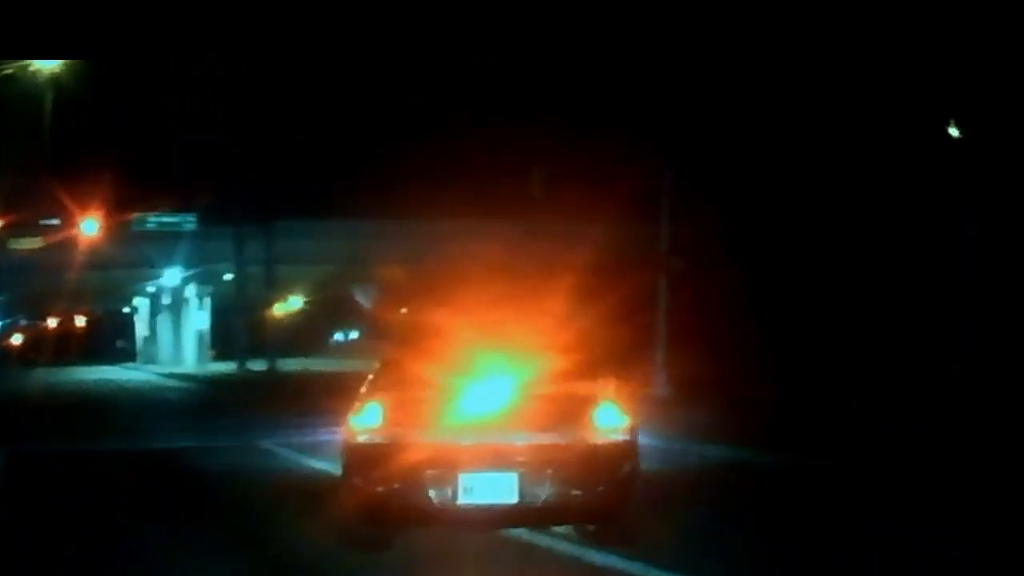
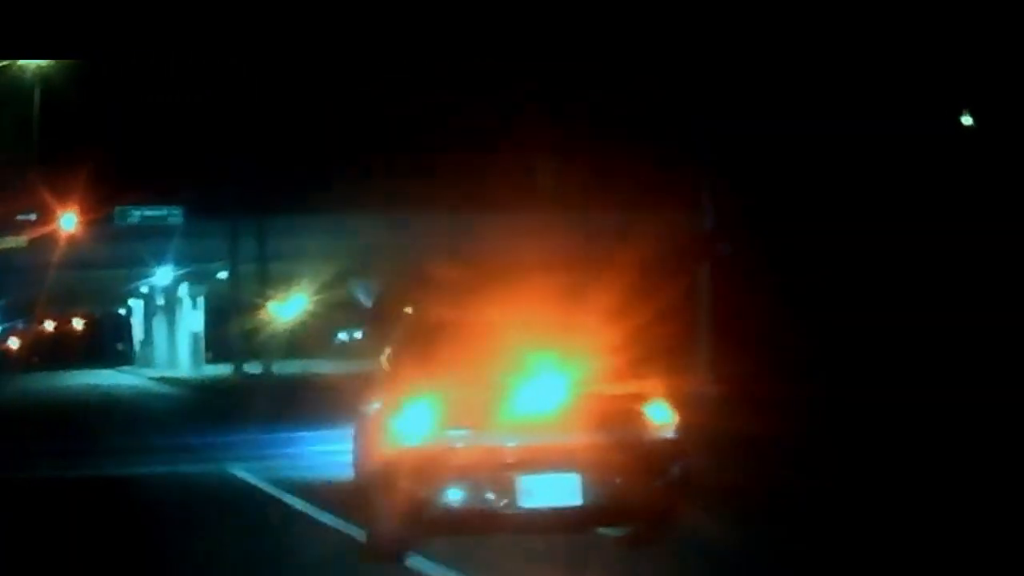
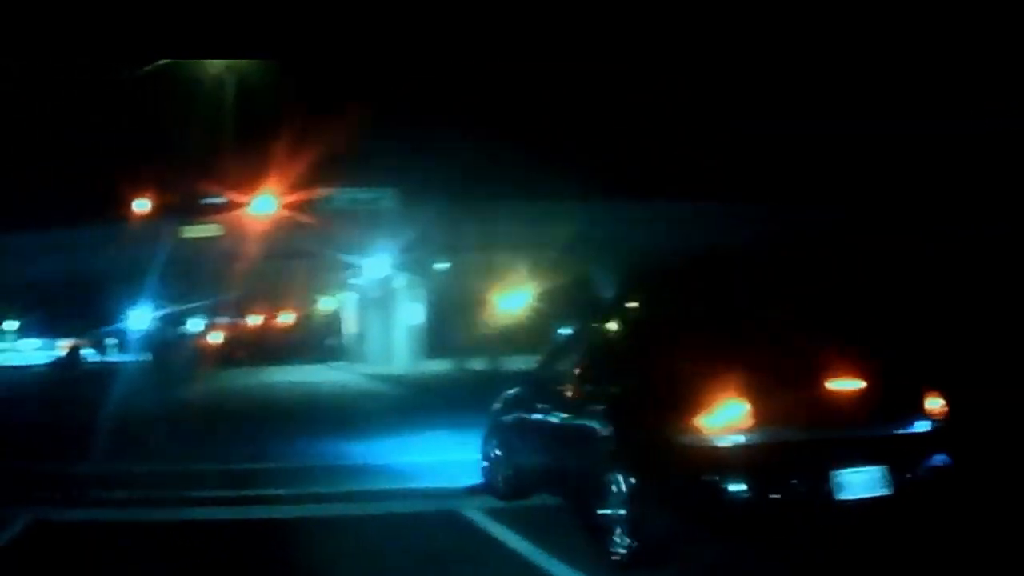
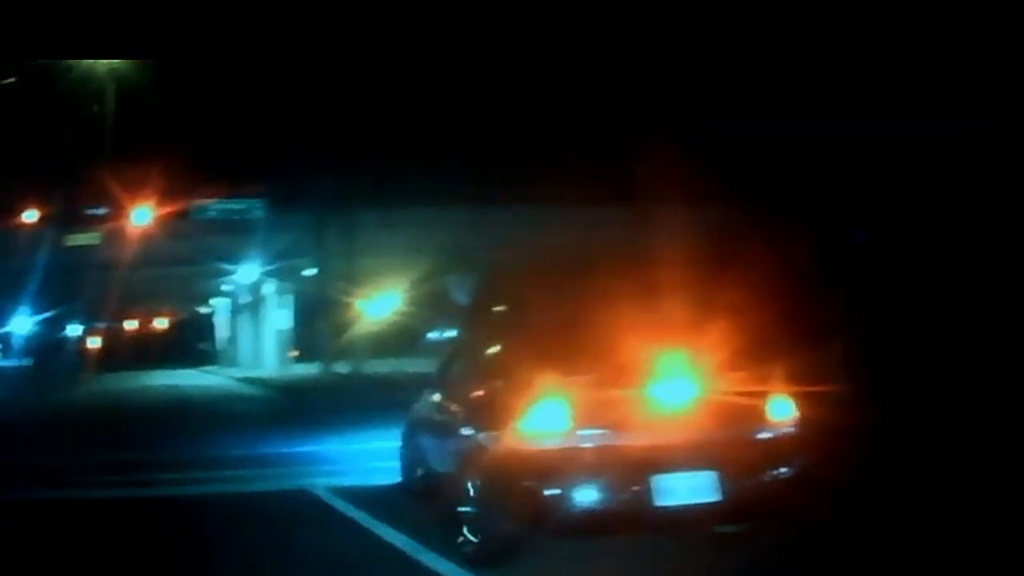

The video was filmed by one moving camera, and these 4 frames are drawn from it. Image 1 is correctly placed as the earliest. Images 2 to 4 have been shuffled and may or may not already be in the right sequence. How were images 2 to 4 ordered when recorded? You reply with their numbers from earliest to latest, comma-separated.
2, 4, 3
